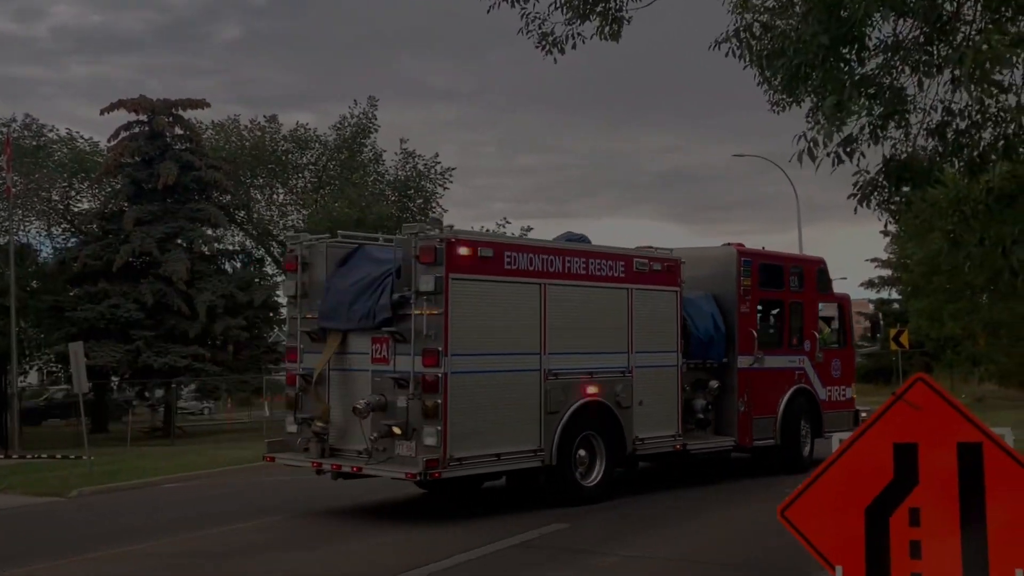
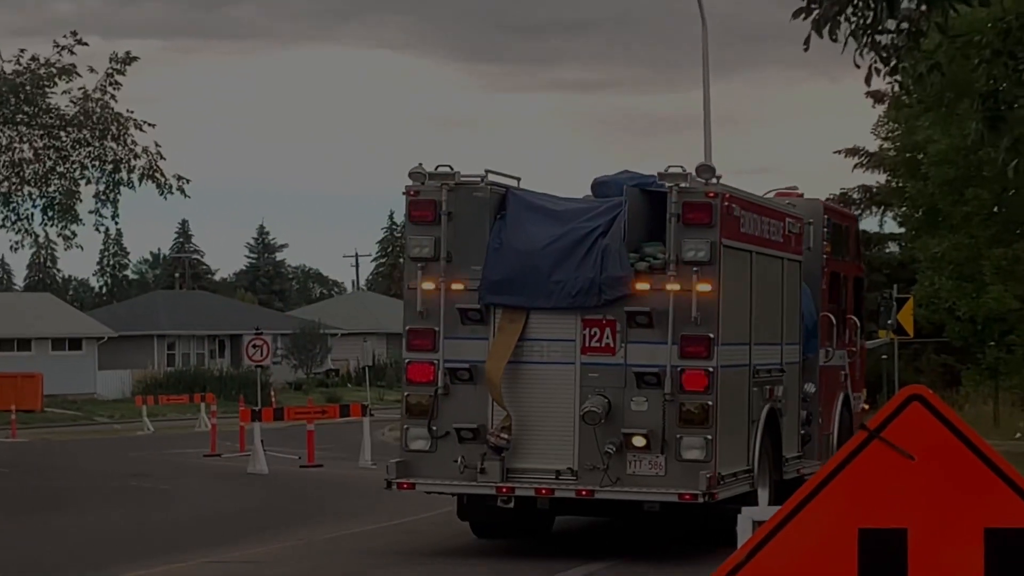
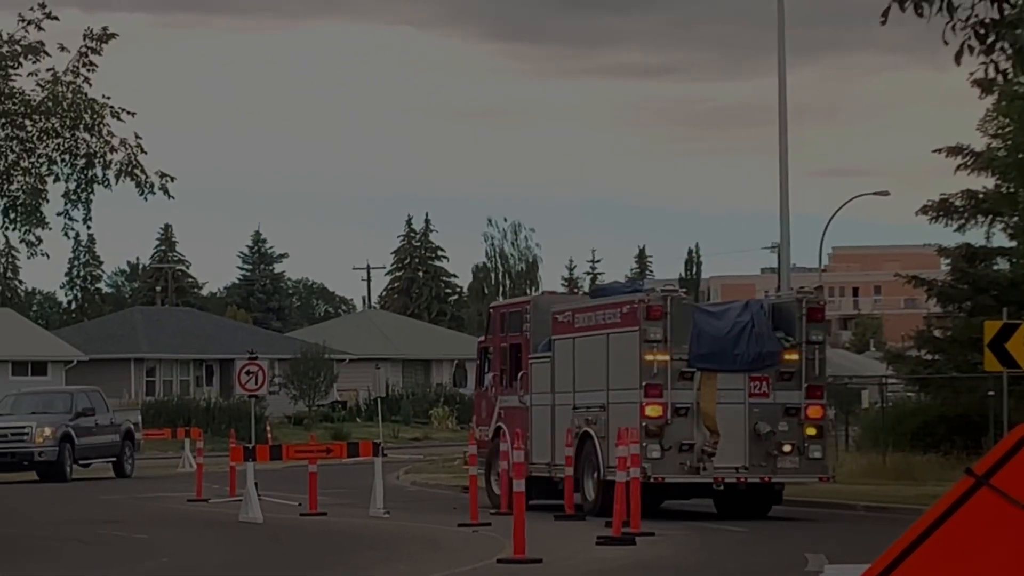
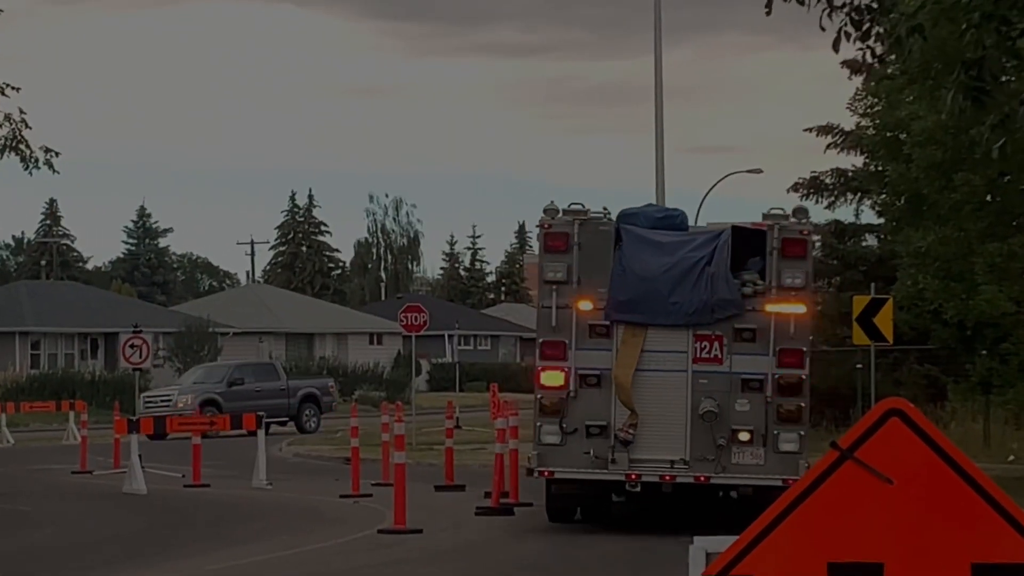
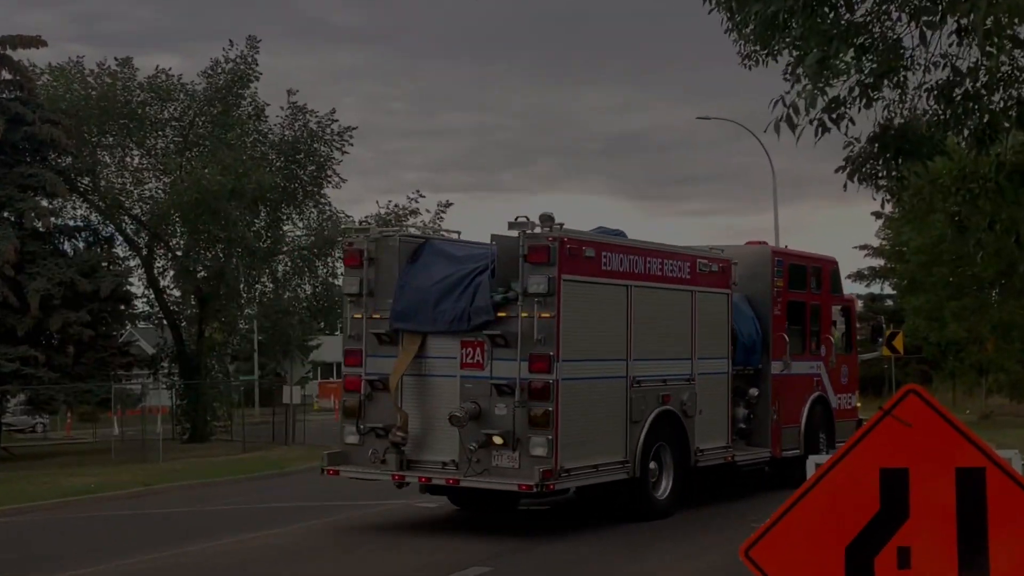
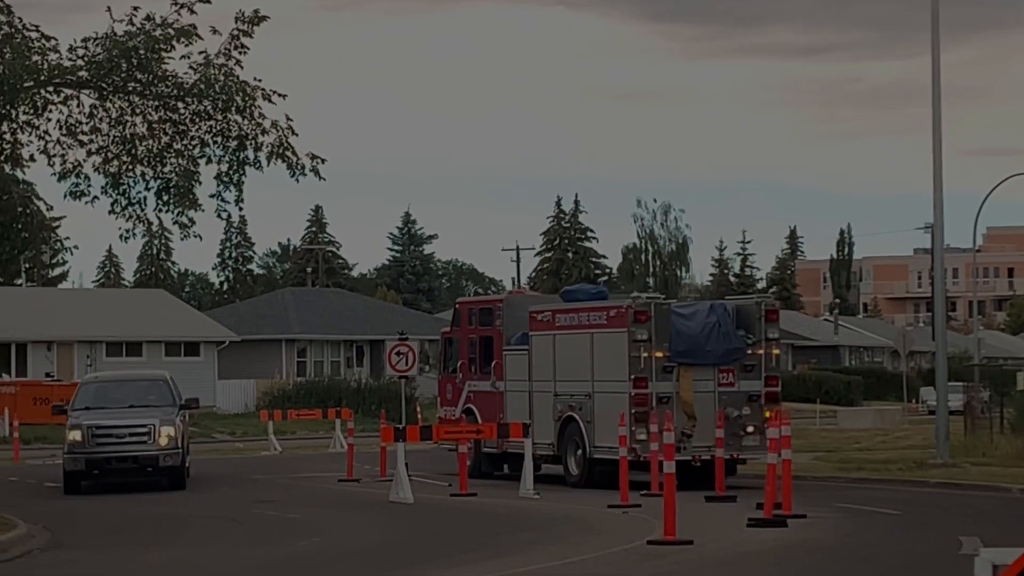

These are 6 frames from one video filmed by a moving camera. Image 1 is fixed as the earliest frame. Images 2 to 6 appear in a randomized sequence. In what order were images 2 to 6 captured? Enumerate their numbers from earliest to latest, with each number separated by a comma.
5, 2, 4, 3, 6
